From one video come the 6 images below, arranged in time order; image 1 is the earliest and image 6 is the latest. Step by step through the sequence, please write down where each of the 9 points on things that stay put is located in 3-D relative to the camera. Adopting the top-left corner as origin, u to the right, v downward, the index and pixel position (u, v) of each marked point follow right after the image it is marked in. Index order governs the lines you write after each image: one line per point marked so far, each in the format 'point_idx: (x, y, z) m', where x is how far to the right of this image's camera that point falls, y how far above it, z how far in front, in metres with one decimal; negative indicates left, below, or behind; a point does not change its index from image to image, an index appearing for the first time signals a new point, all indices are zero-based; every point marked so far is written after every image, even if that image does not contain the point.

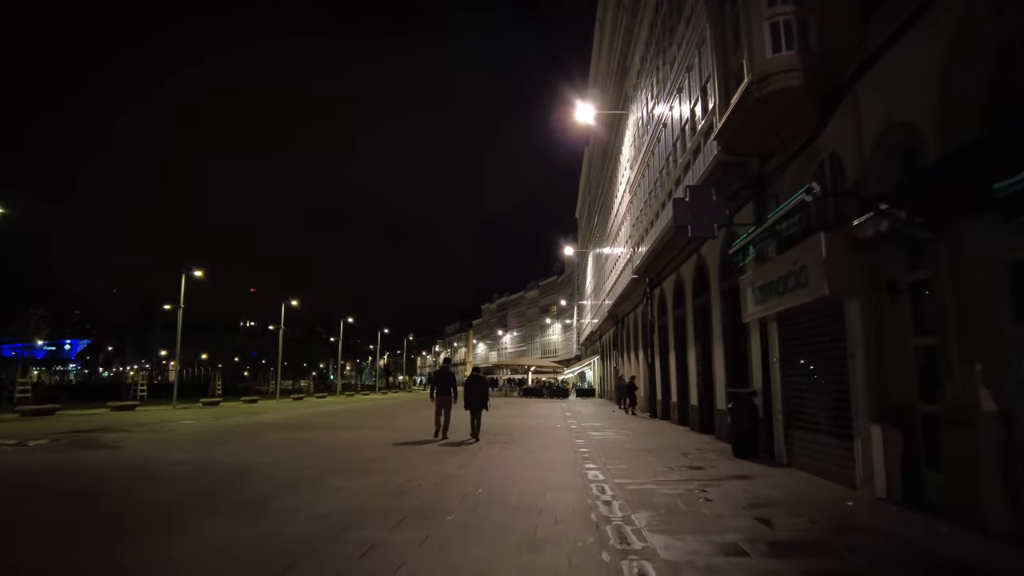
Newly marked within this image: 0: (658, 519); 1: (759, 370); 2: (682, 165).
0: (+1.6, -2.5, +6.9) m
1: (+4.6, -1.5, +12.0) m
2: (+4.6, +3.3, +17.7) m
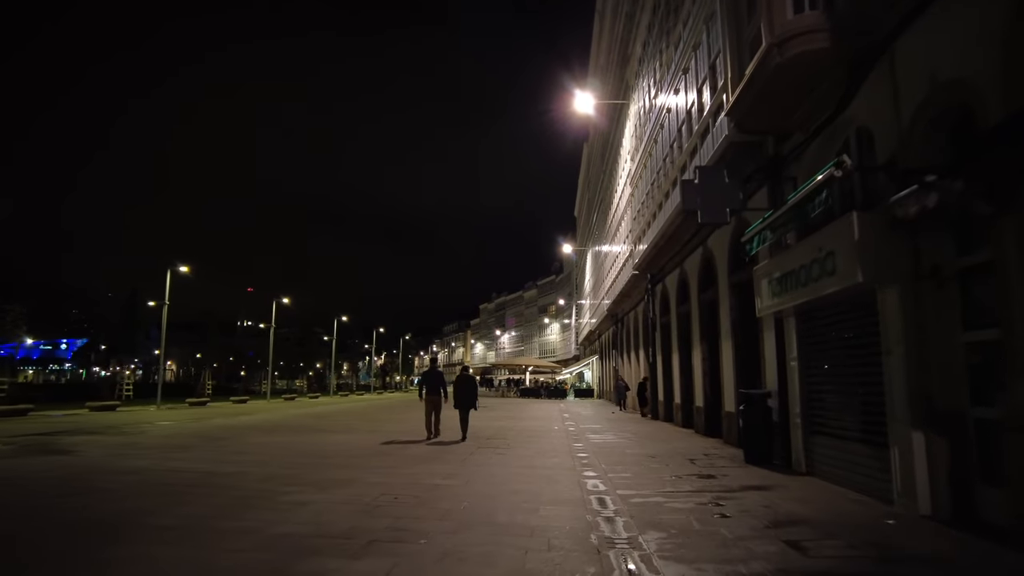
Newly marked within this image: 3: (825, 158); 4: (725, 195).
0: (+1.4, -2.3, +5.9) m
1: (+4.5, -1.4, +11.1) m
2: (+4.5, +3.5, +16.7) m
3: (+4.6, +1.9, +9.5) m
4: (+3.5, +1.5, +10.5) m
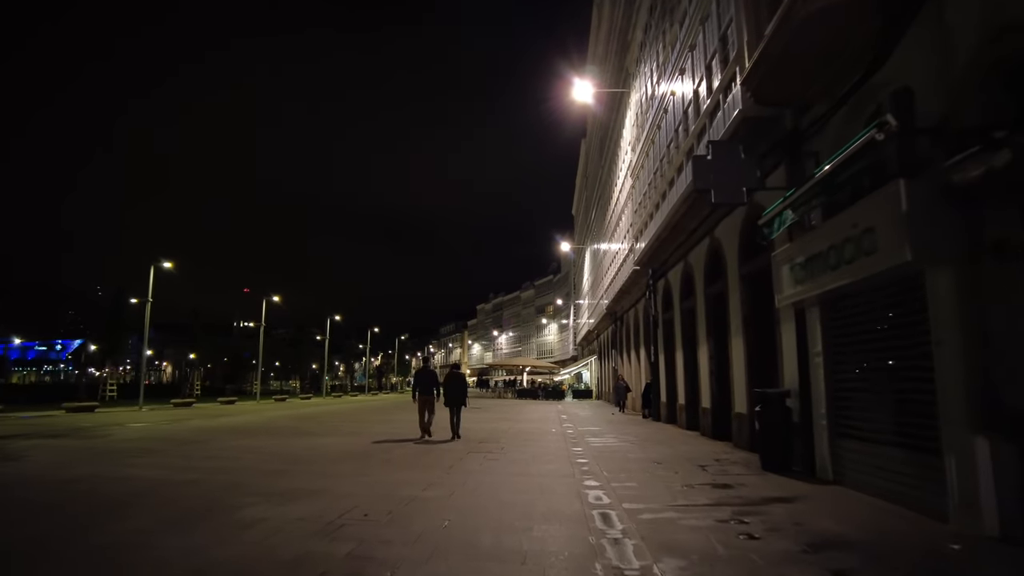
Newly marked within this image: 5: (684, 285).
0: (+1.3, -2.1, +4.8) m
1: (+4.4, -1.2, +10.0) m
2: (+4.4, +3.6, +15.7) m
3: (+4.5, +2.1, +8.5) m
4: (+3.4, +1.7, +9.5) m
5: (+4.9, +0.1, +18.3) m
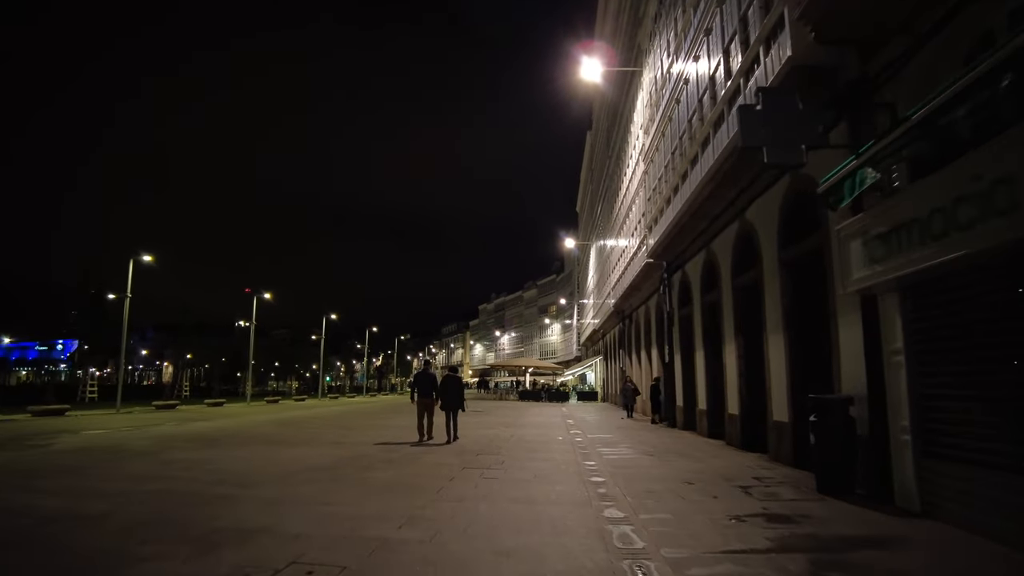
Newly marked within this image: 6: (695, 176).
0: (+1.3, -1.9, +3.0) m
1: (+4.4, -1.0, +8.2) m
2: (+4.4, +3.9, +13.8) m
3: (+4.5, +2.3, +6.7) m
4: (+3.4, +1.9, +7.7) m
5: (+4.9, +0.3, +16.4) m
6: (+4.4, +2.7, +15.5) m
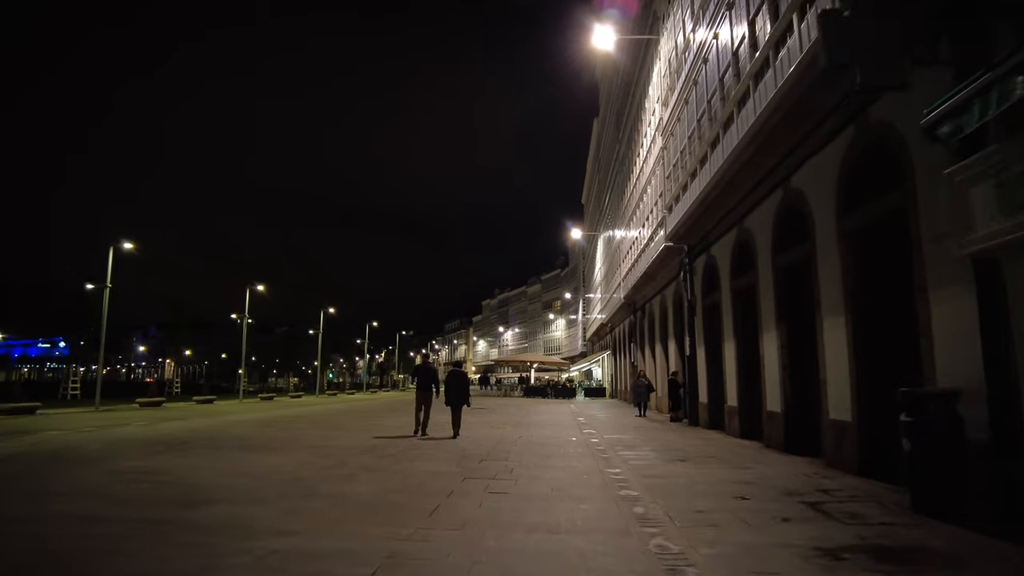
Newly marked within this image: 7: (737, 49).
0: (+1.5, -1.6, +1.3) m
1: (+4.5, -0.6, +6.4) m
2: (+4.6, +4.2, +12.0) m
3: (+4.6, +2.7, +4.9) m
4: (+3.5, +2.3, +5.9) m
5: (+5.1, +0.7, +14.6) m
6: (+4.5, +3.1, +13.7) m
7: (+4.7, +5.0, +13.2) m
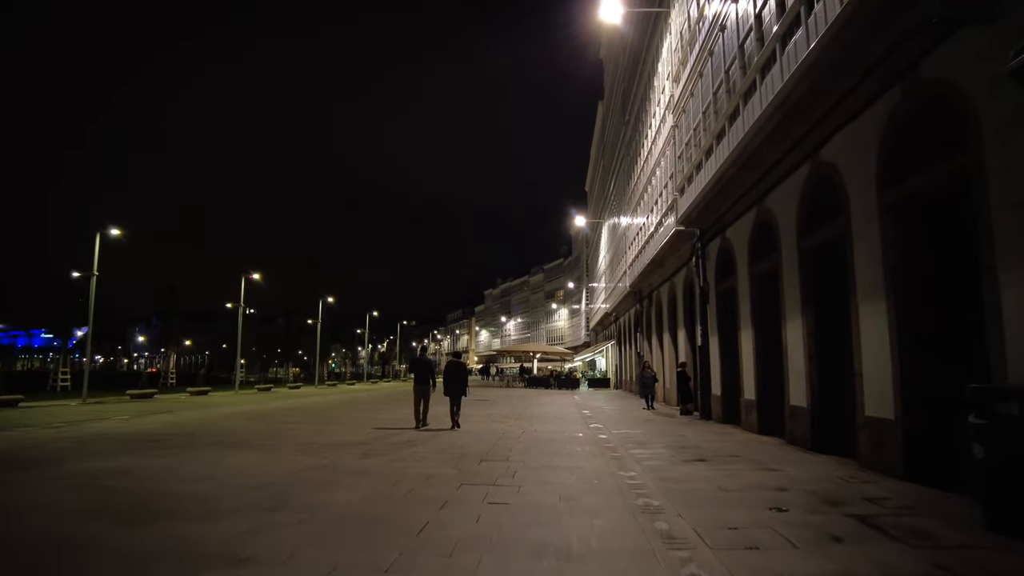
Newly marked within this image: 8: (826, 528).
0: (+1.5, -1.5, +0.3) m
1: (+4.5, -0.4, +5.4) m
2: (+4.6, +4.5, +11.0) m
3: (+4.6, +2.8, +3.8) m
4: (+3.6, +2.5, +4.9) m
5: (+5.1, +1.0, +13.6) m
6: (+4.6, +3.4, +12.6) m
7: (+4.7, +5.3, +12.1) m
8: (+2.8, -2.1, +5.7) m
